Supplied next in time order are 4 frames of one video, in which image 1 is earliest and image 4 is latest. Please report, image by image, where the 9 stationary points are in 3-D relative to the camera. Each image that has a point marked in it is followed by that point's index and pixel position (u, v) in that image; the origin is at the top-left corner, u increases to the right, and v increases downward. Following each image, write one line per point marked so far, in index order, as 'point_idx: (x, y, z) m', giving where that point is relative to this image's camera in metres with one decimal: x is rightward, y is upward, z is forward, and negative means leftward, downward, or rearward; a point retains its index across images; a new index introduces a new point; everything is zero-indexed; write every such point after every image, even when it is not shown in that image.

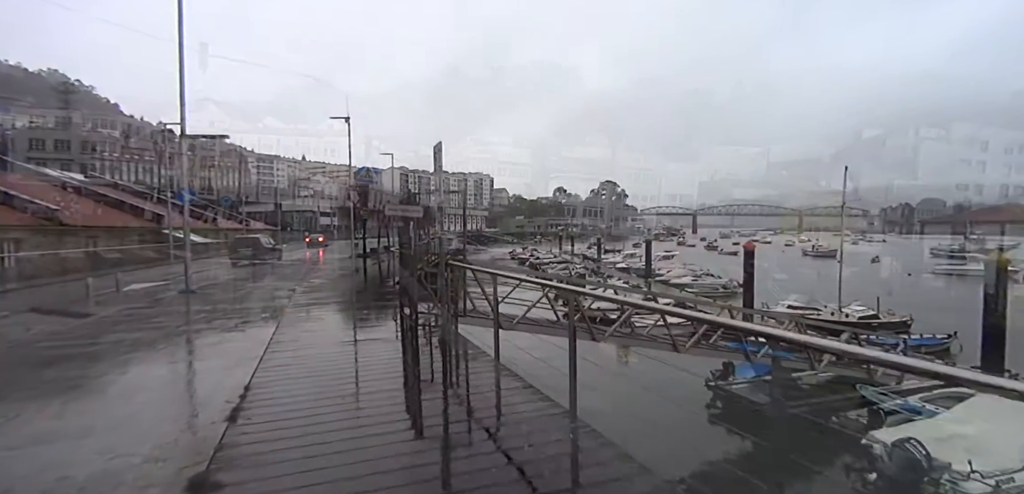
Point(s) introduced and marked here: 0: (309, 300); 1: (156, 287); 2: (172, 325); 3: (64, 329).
0: (-5.8, -1.5, +14.6) m
1: (-11.1, -1.2, +15.4) m
2: (-6.0, -1.4, +8.8) m
3: (-7.7, -1.4, +8.6) m
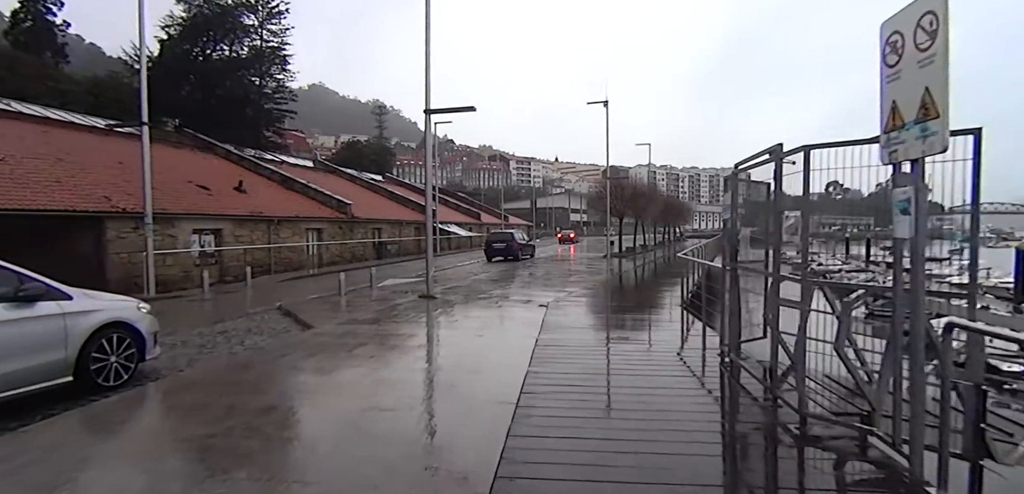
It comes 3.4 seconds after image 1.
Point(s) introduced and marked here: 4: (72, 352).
0: (+1.2, -1.5, +10.9) m
1: (-3.0, -1.1, +14.0) m
2: (-1.5, -1.3, +5.9) m
3: (-3.2, -1.3, +6.5) m
4: (-4.0, -1.0, +4.6) m
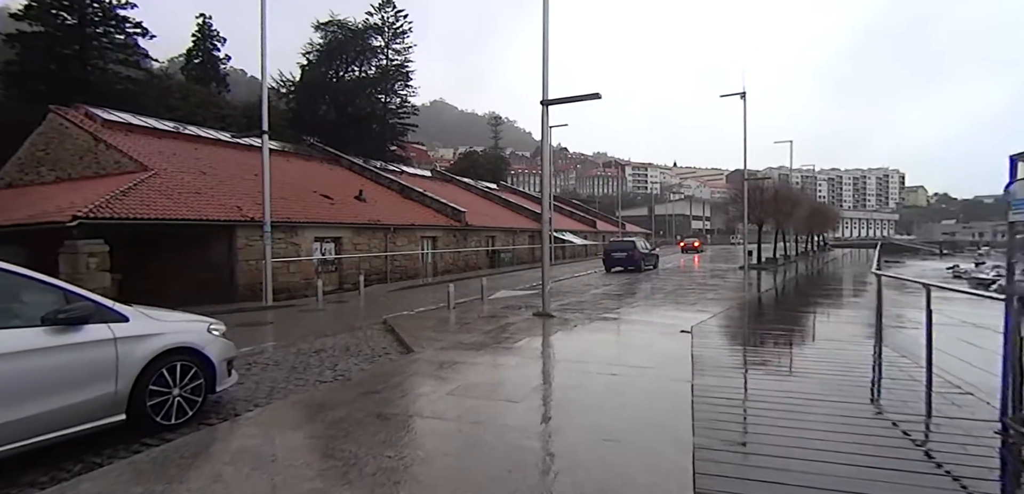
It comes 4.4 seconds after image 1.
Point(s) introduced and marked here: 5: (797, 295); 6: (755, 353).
0: (+3.6, -1.7, +8.8) m
1: (+0.1, -1.3, +12.8) m
2: (-0.2, -1.5, +4.5) m
3: (-1.7, -1.4, +5.4) m
4: (-3.0, -1.0, +3.8) m
5: (+11.2, -1.9, +19.5) m
6: (+3.7, -1.7, +7.7) m
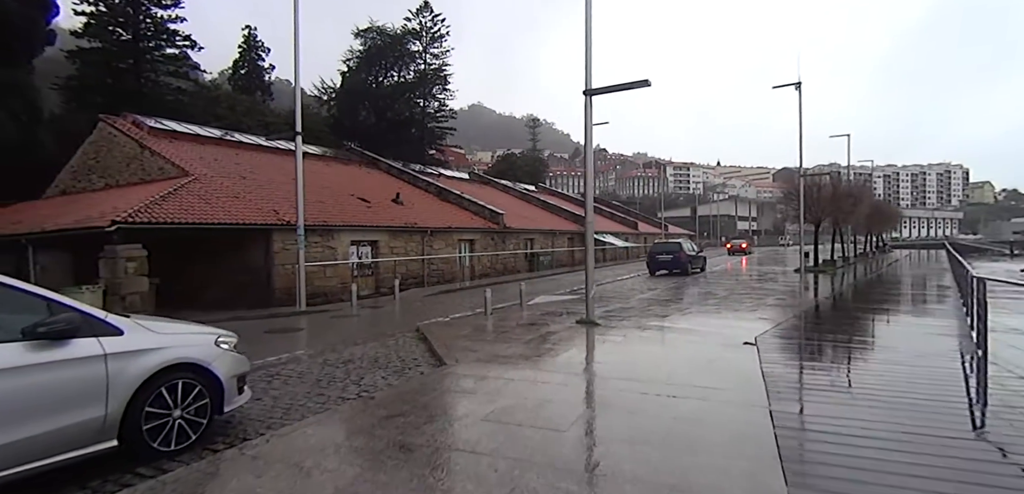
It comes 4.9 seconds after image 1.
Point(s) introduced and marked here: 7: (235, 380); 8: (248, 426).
0: (+4.3, -1.7, +7.8) m
1: (+1.1, -1.4, +12.0) m
2: (+0.1, -1.5, +3.8) m
3: (-1.2, -1.5, +4.9) m
4: (-2.7, -1.1, +3.4) m
5: (+12.7, -1.9, +17.9) m
6: (+4.3, -1.7, +6.7) m
7: (-2.3, -1.1, +4.1) m
8: (-2.3, -1.5, +4.3) m
